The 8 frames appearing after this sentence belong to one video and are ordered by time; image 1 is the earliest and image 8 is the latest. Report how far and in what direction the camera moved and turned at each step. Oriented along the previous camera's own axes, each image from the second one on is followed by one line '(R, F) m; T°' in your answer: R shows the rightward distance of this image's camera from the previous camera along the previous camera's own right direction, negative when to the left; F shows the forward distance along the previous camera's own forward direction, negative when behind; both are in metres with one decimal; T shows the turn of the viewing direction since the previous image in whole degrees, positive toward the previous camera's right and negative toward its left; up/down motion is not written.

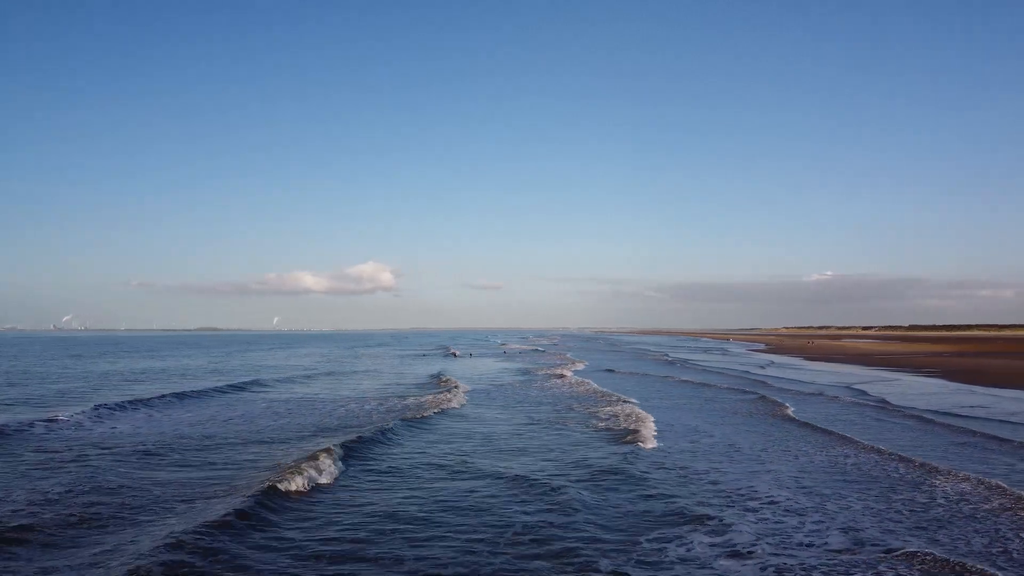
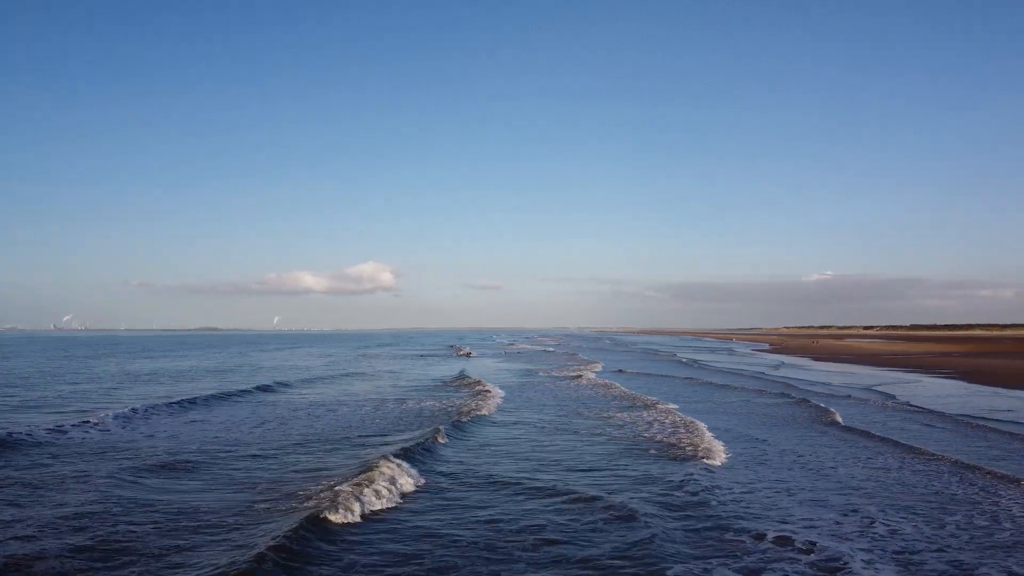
(-0.5, +0.7) m; 0°
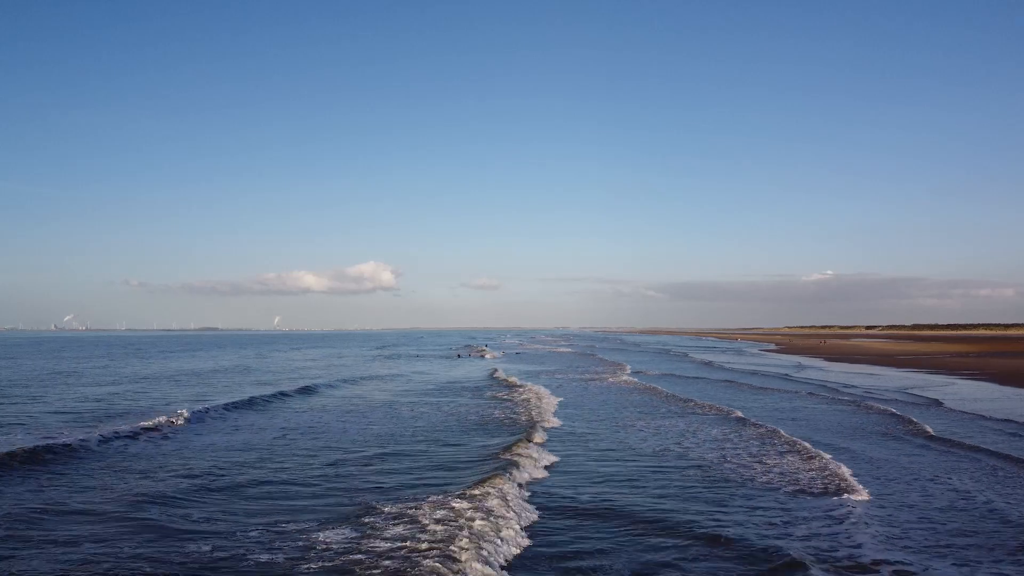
(-1.0, +0.7) m; 0°
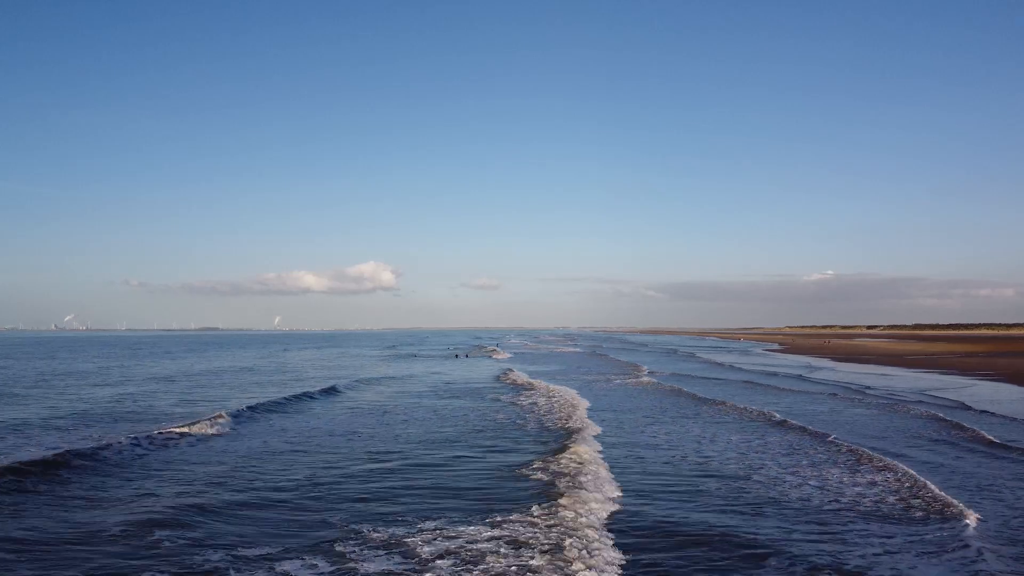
(-0.5, +0.3) m; 0°
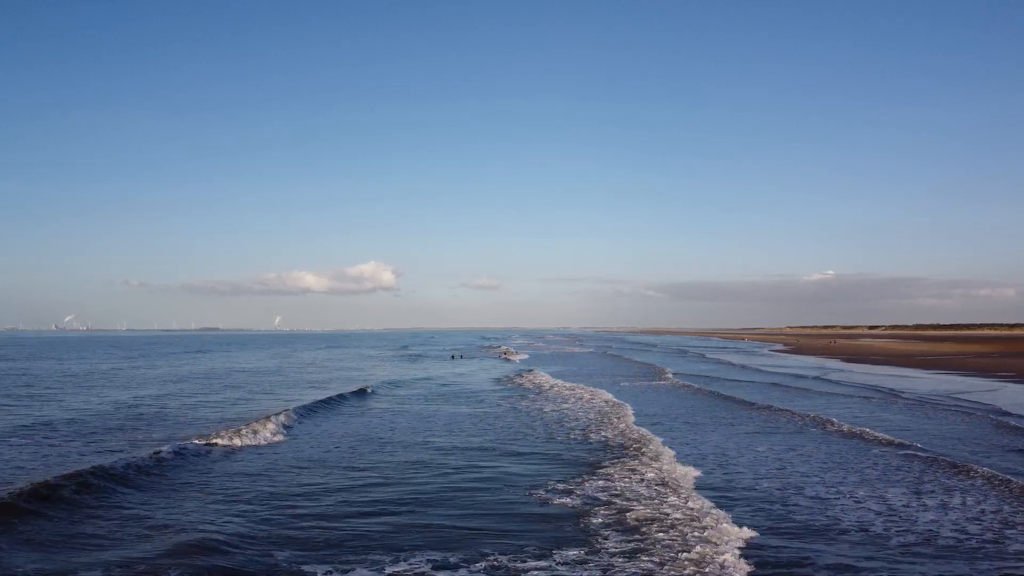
(-0.7, +0.5) m; 0°
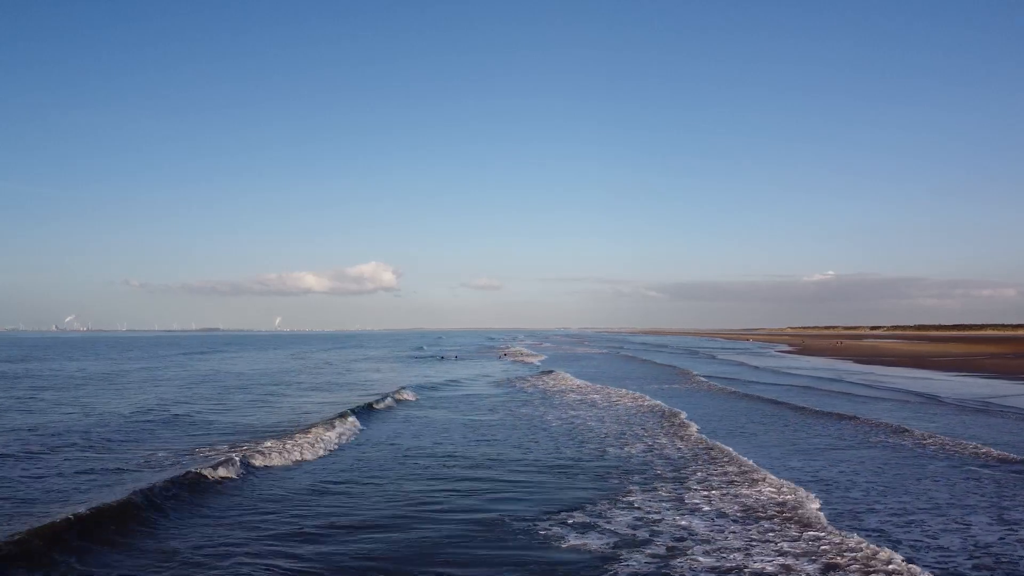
(-0.8, +0.5) m; 0°
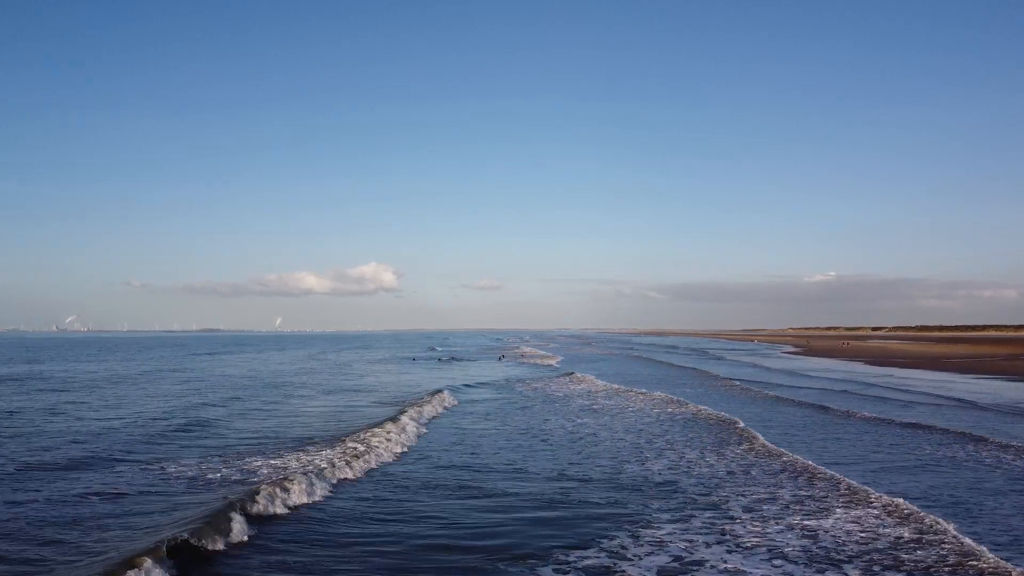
(-0.7, +0.5) m; 0°
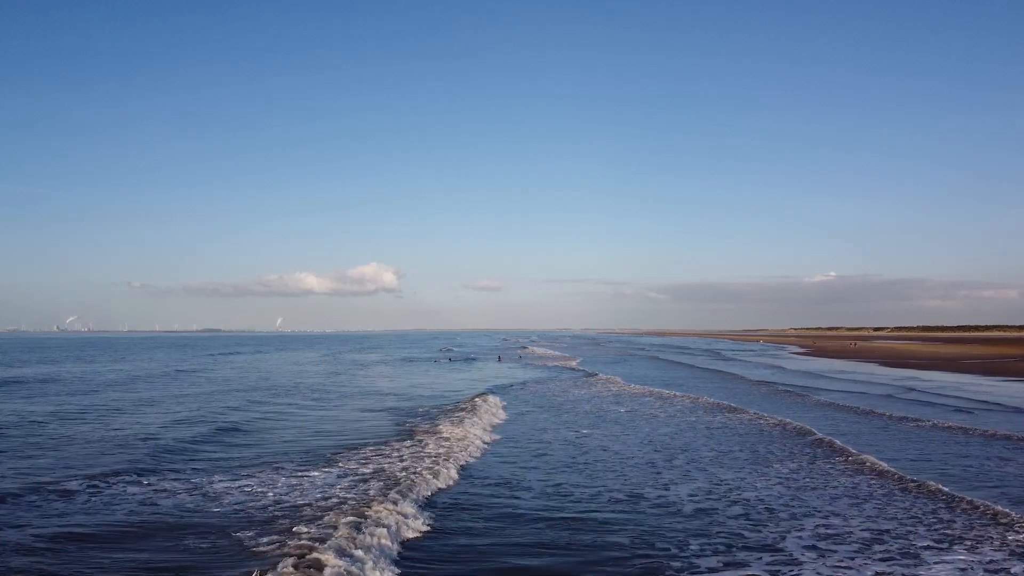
(-0.7, +0.8) m; 0°
